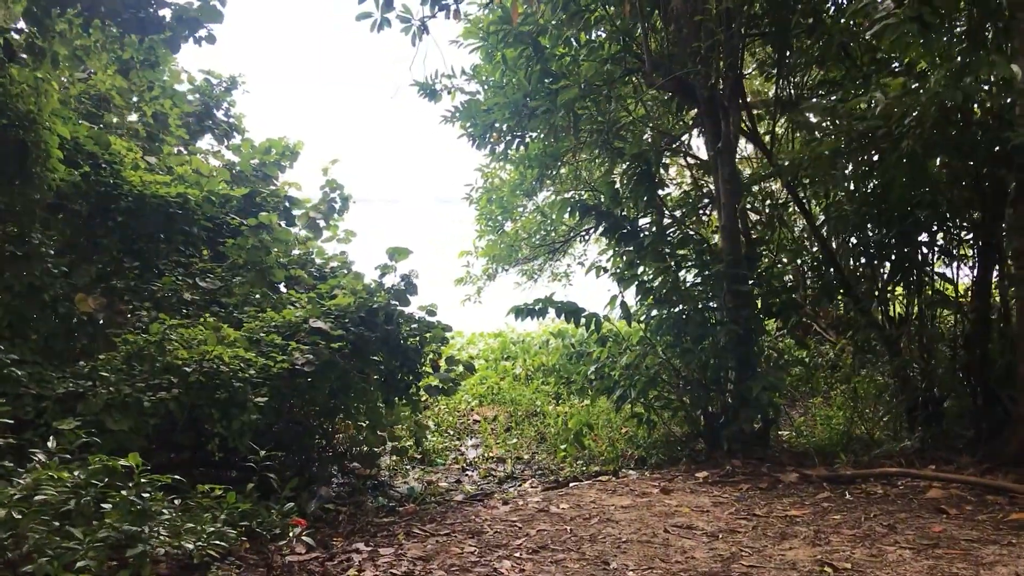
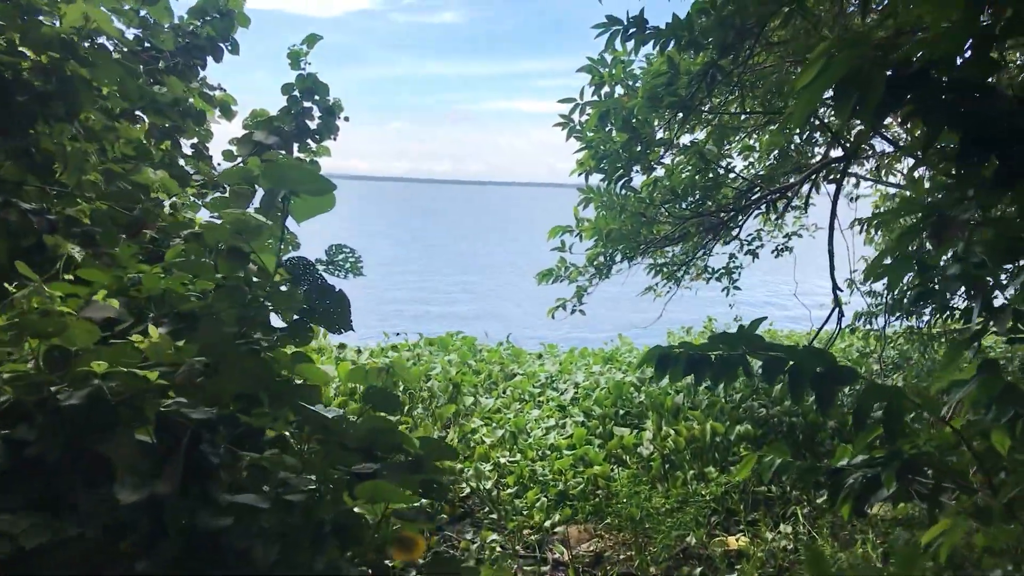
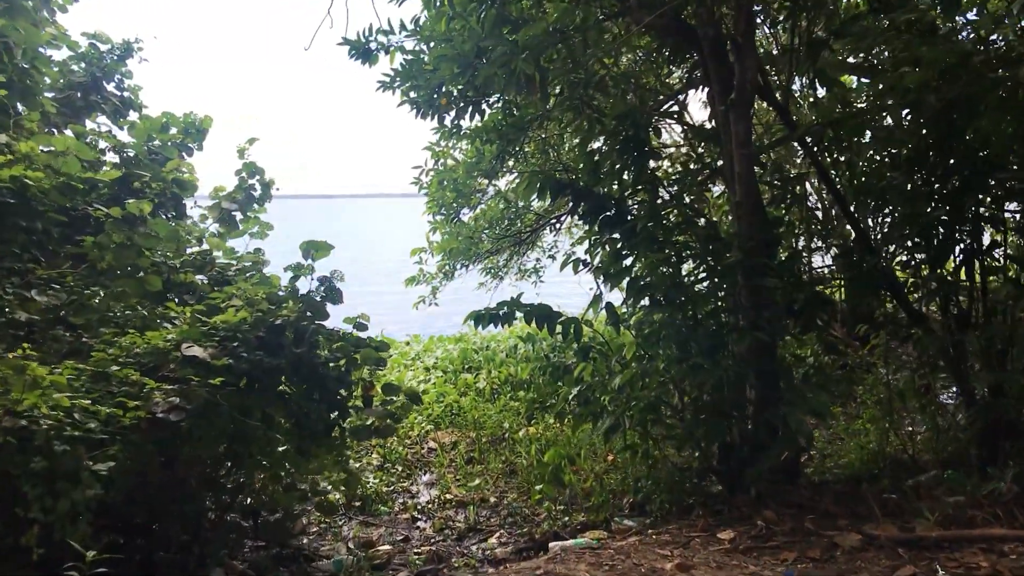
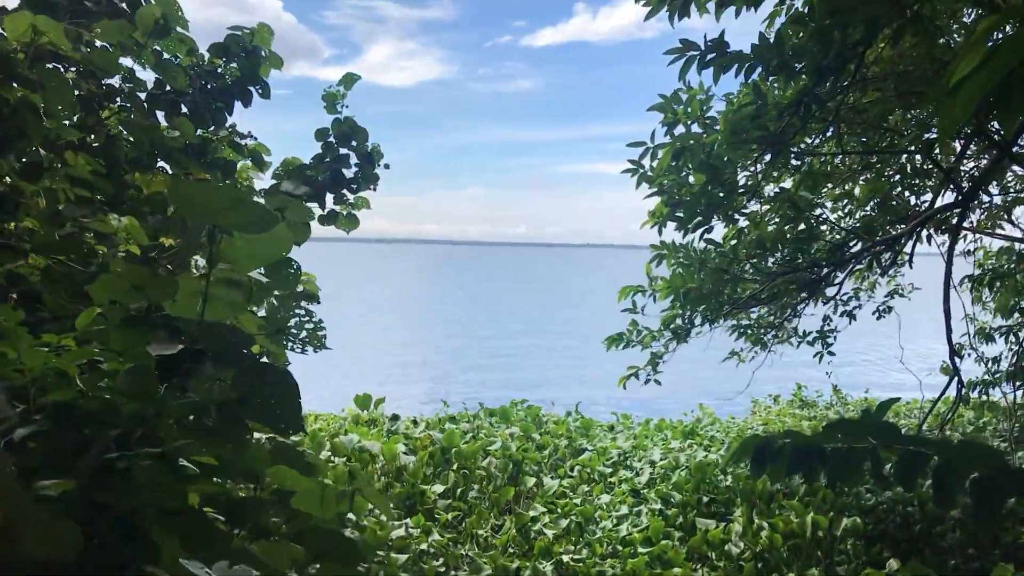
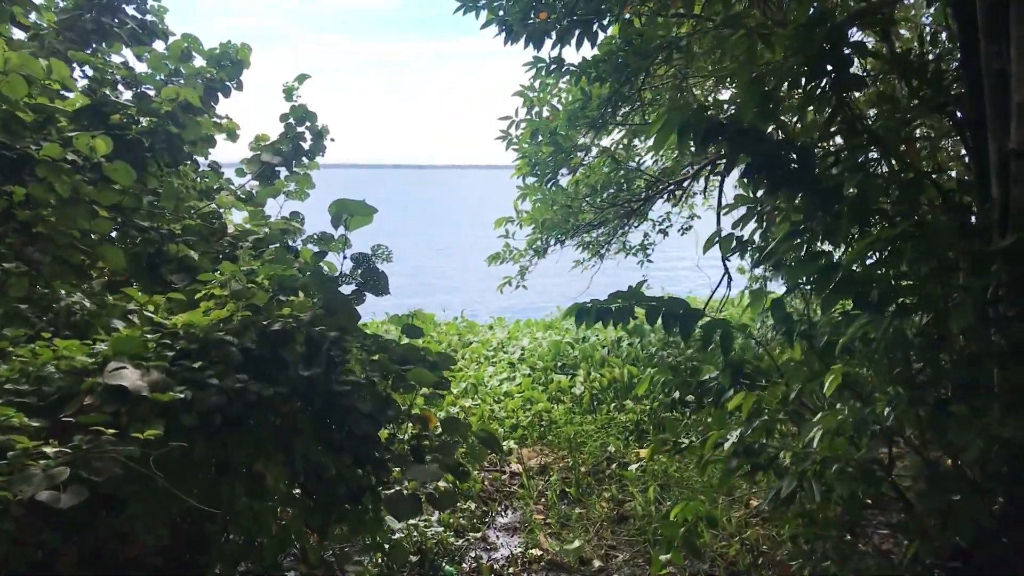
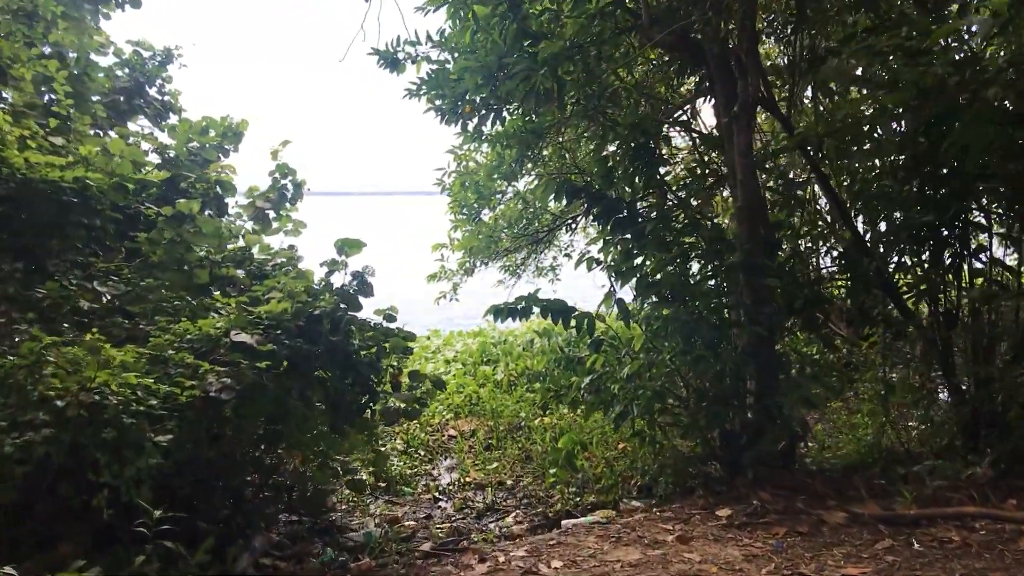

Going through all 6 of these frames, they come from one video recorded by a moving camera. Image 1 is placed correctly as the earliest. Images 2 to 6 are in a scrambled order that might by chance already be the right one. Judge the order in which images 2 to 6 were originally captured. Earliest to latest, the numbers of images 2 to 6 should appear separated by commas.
6, 3, 5, 2, 4
